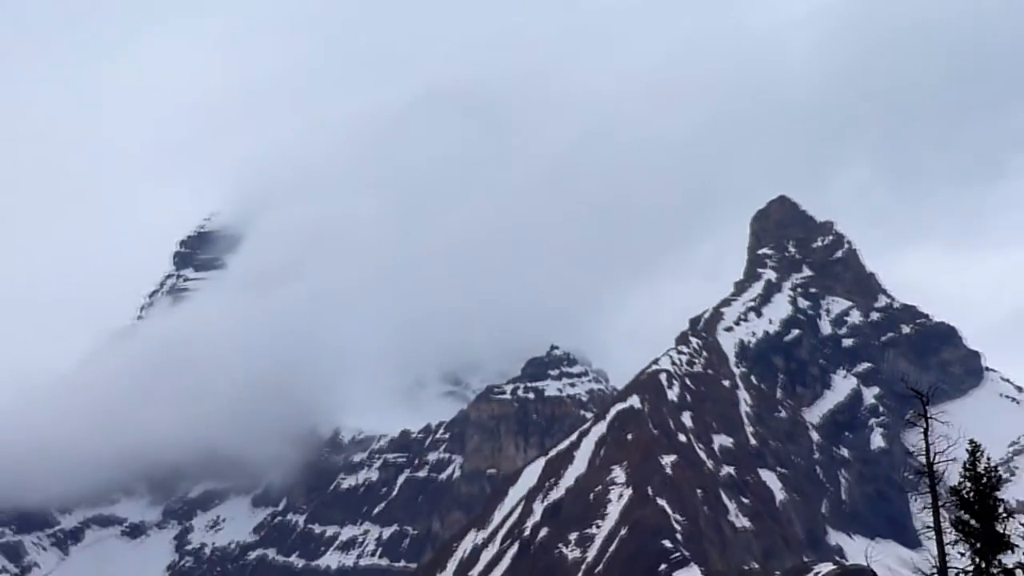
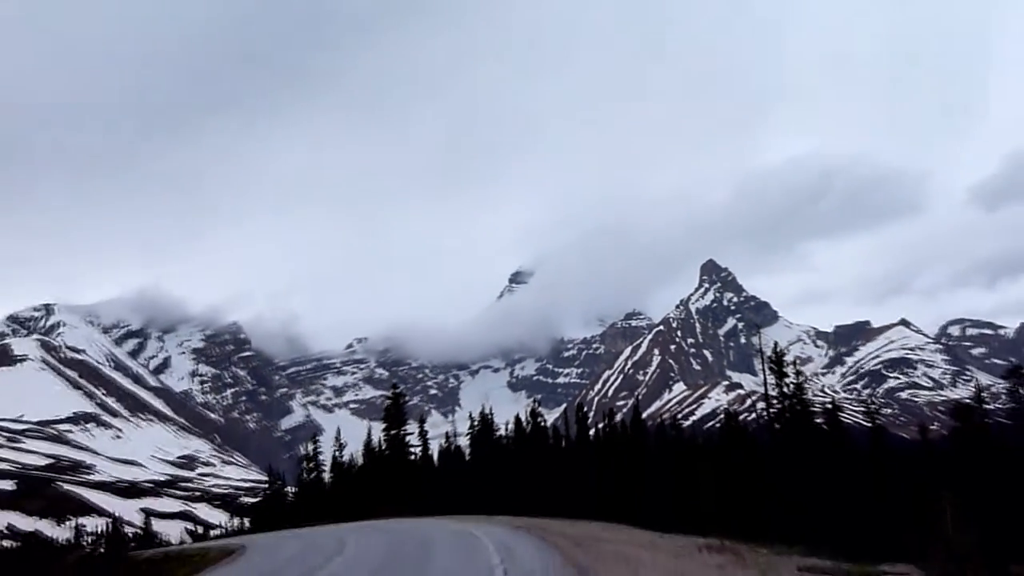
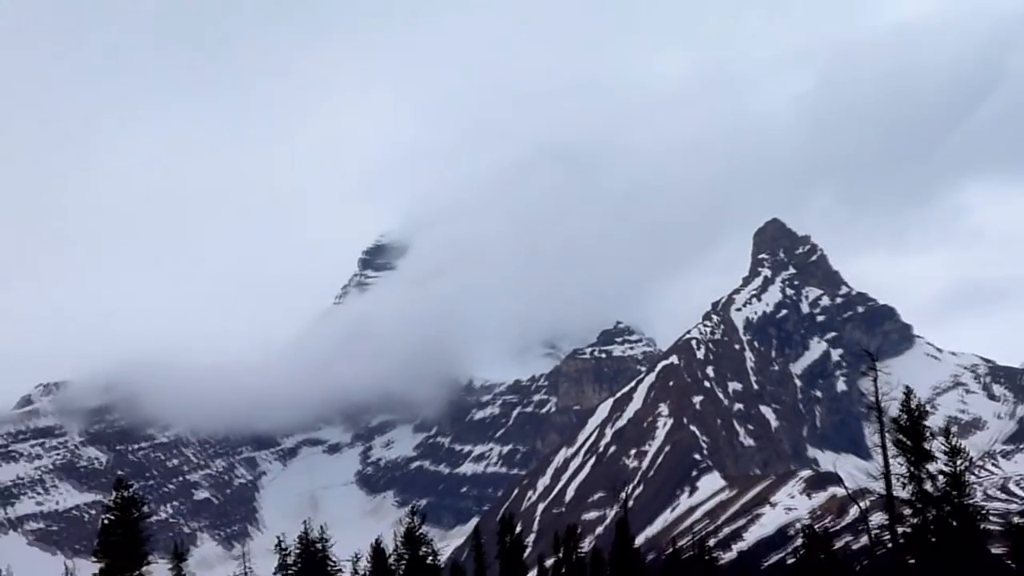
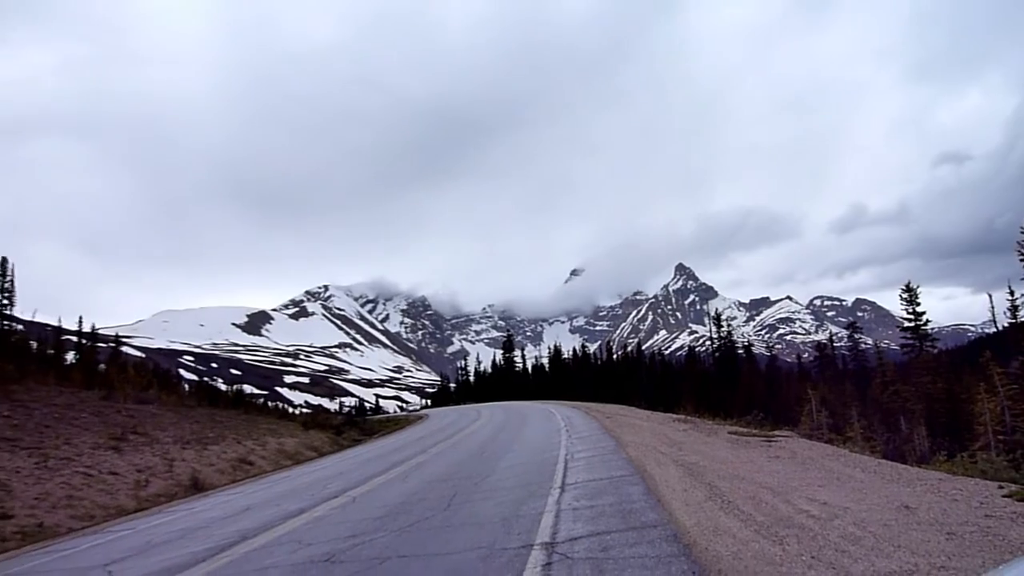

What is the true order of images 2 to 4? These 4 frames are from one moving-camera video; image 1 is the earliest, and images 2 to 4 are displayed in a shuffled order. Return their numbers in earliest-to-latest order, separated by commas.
3, 2, 4
